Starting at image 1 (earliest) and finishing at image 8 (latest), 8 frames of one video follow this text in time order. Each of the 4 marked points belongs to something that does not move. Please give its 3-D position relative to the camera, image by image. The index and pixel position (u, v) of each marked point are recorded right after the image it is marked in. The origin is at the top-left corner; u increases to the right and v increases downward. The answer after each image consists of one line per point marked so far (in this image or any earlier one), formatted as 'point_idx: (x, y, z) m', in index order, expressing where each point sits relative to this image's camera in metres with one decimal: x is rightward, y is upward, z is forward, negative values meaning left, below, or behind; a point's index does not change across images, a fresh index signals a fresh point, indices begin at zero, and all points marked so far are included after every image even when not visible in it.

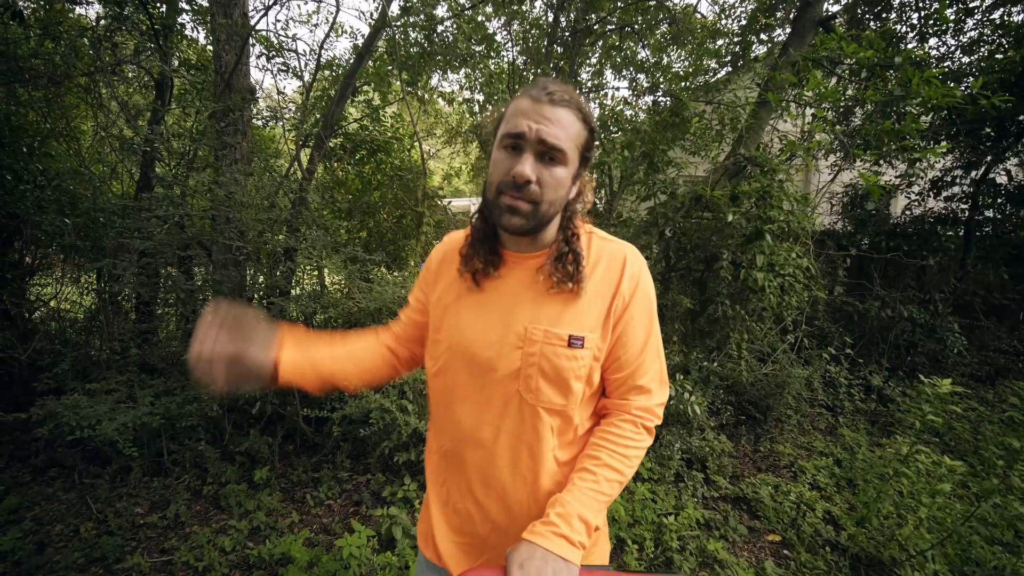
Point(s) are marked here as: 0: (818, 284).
0: (+3.2, +0.1, +4.4) m
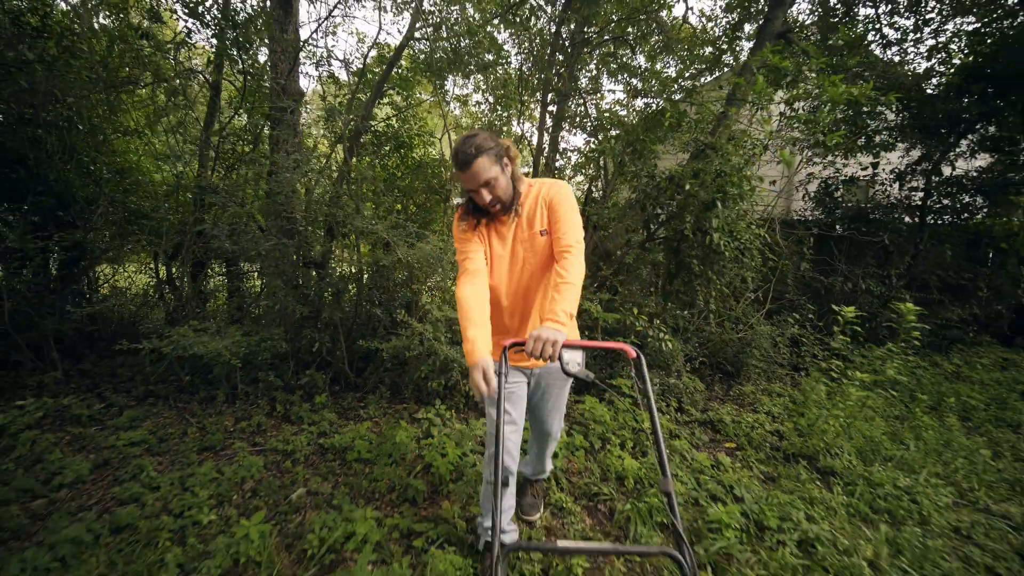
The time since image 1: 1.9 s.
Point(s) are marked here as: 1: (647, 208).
0: (+3.3, +0.4, +5.0) m
1: (+1.3, +0.8, +4.1) m
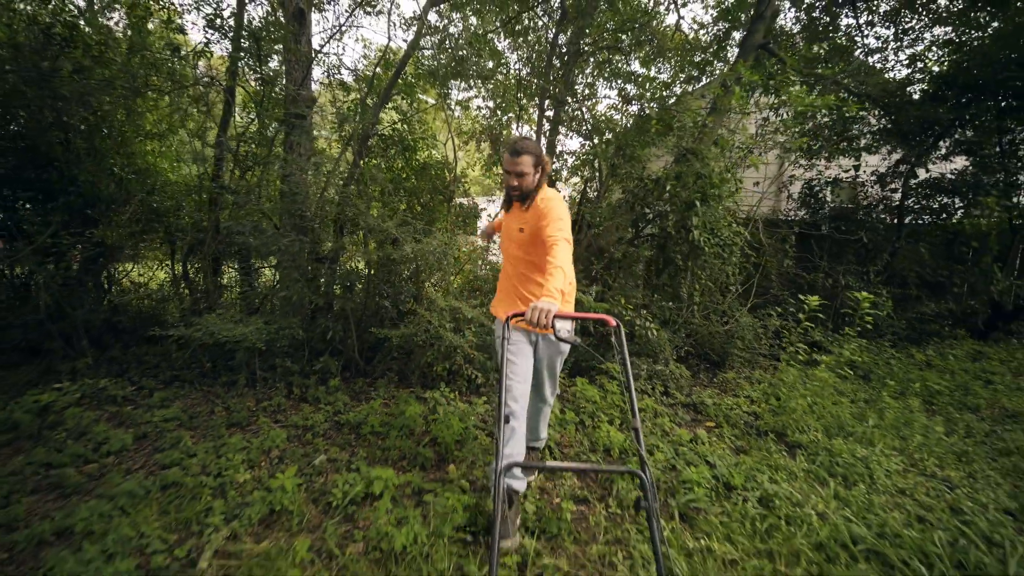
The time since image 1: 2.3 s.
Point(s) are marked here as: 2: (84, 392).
0: (+3.3, +0.4, +5.3) m
1: (+1.3, +0.9, +4.4) m
2: (-3.8, -0.9, +3.6) m
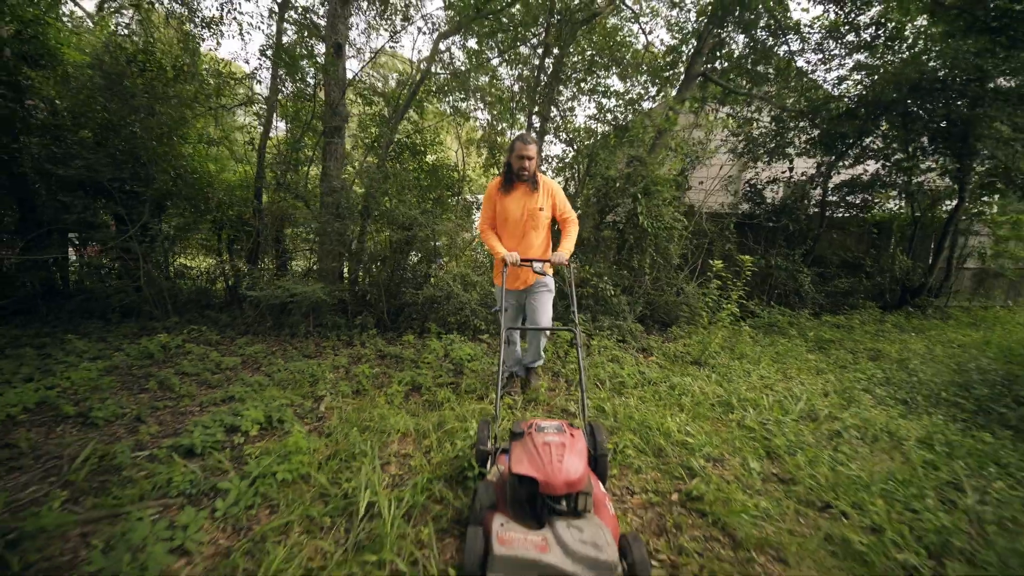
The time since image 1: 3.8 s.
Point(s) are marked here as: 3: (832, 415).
0: (+3.2, +0.8, +6.7) m
1: (+1.2, +1.2, +5.7) m
2: (-3.9, -0.6, +4.8) m
3: (+2.4, -0.9, +3.0) m
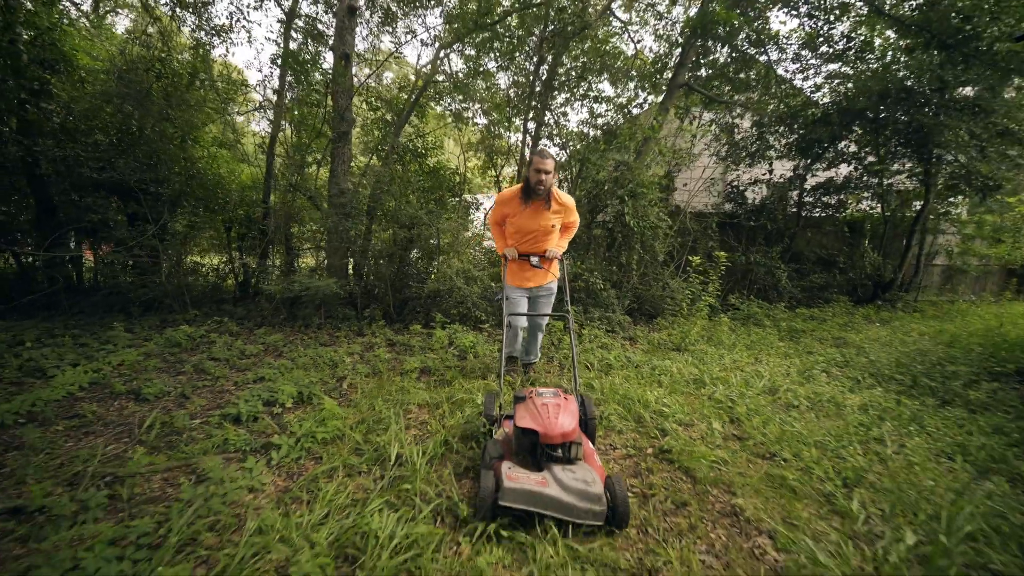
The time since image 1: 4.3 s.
0: (+3.1, +0.9, +7.1) m
1: (+1.2, +1.3, +6.2) m
2: (-3.9, -0.5, +5.2) m
3: (+2.4, -0.9, +3.5) m
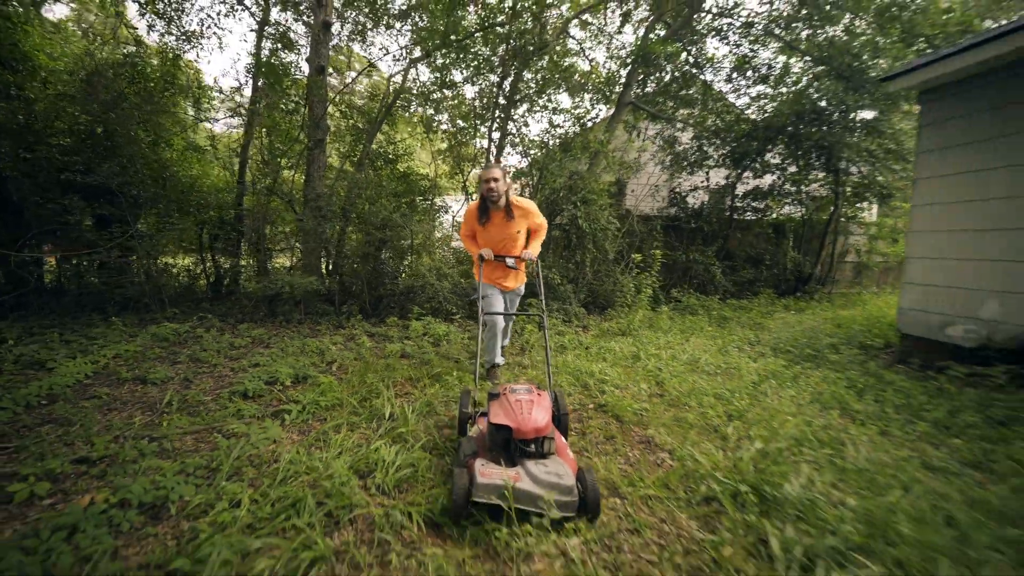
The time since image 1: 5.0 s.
0: (+2.5, +1.0, +8.0) m
1: (+0.6, +1.4, +6.9) m
2: (-4.4, -0.5, +5.5) m
3: (+2.1, -0.8, +4.3) m
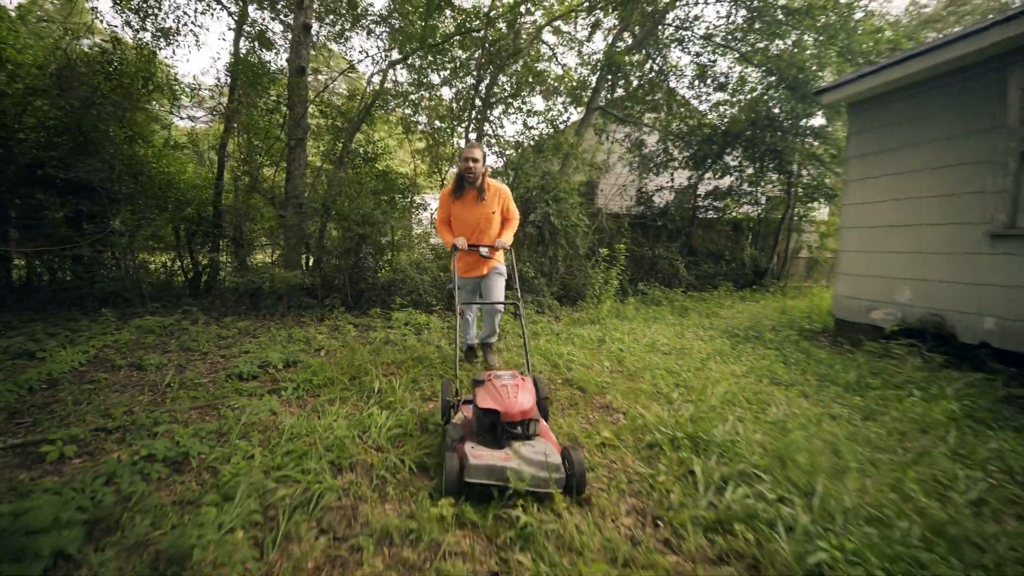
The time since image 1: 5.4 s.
0: (+2.0, +1.1, +8.5) m
1: (+0.2, +1.5, +7.3) m
2: (-4.7, -0.4, +5.6) m
3: (+1.8, -0.6, +4.8) m
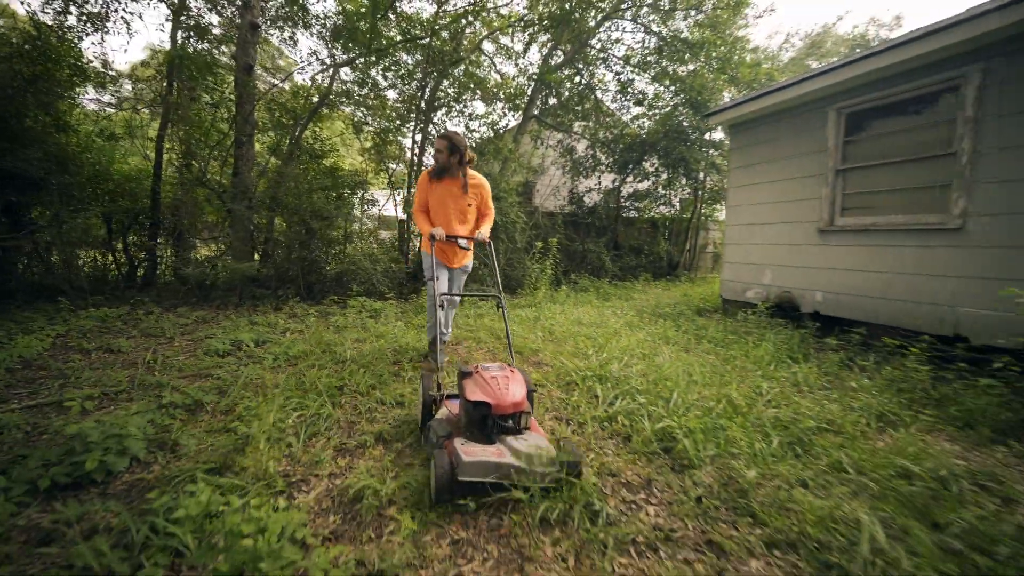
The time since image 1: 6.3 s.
0: (+0.7, +1.3, +9.5) m
1: (-0.9, +1.7, +8.0) m
2: (-5.5, -0.3, +5.7) m
3: (+1.1, -0.4, +5.8) m
